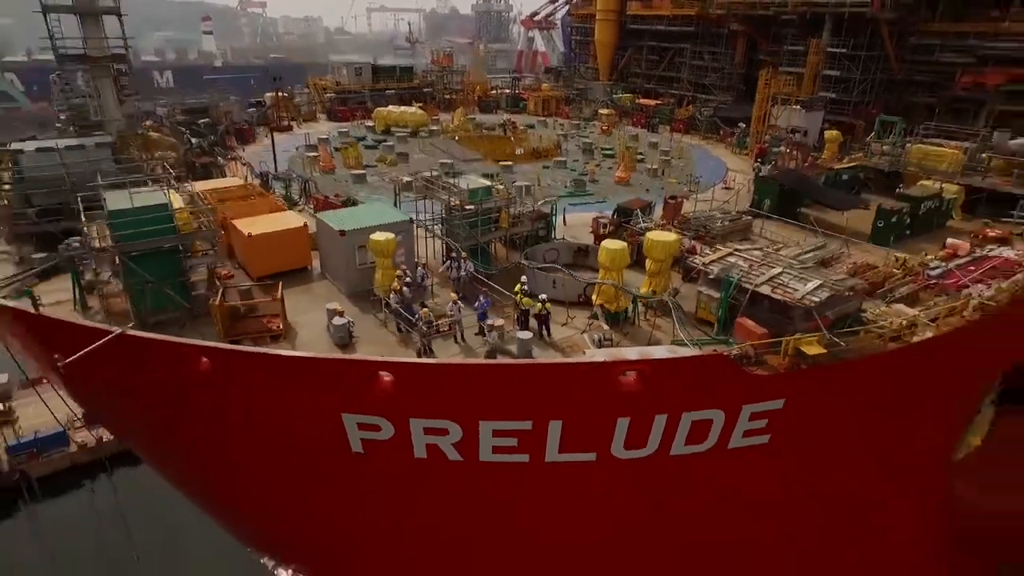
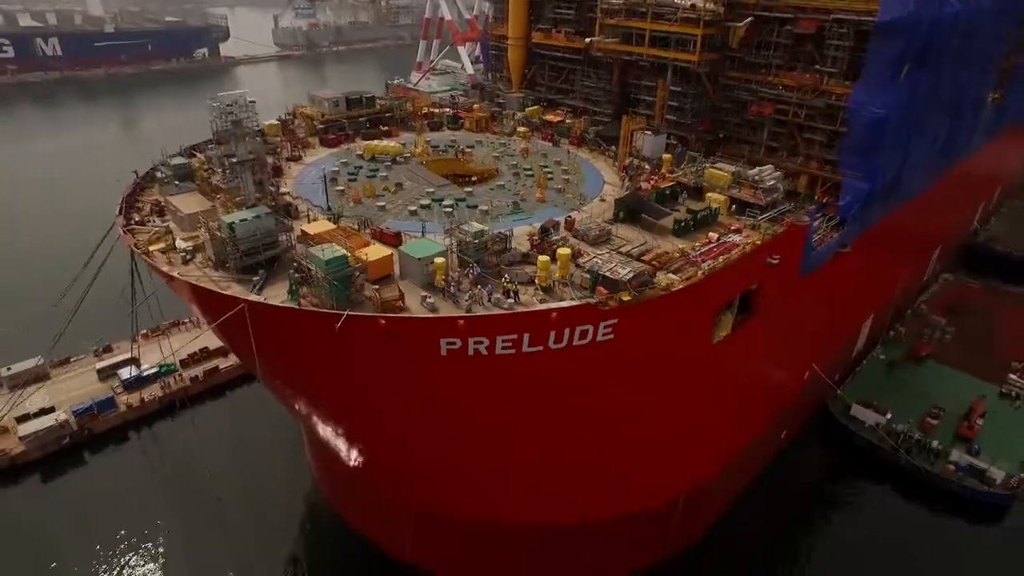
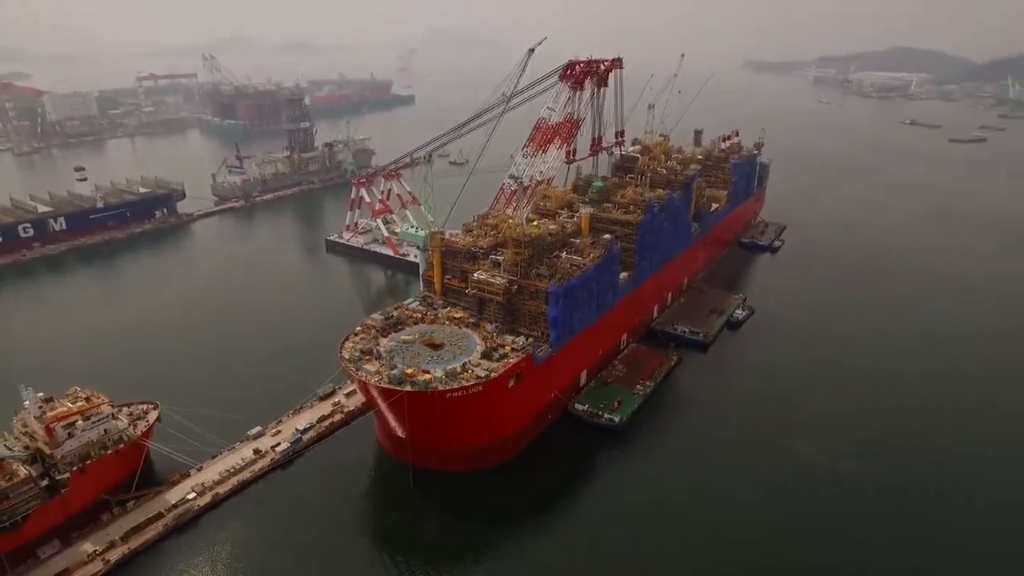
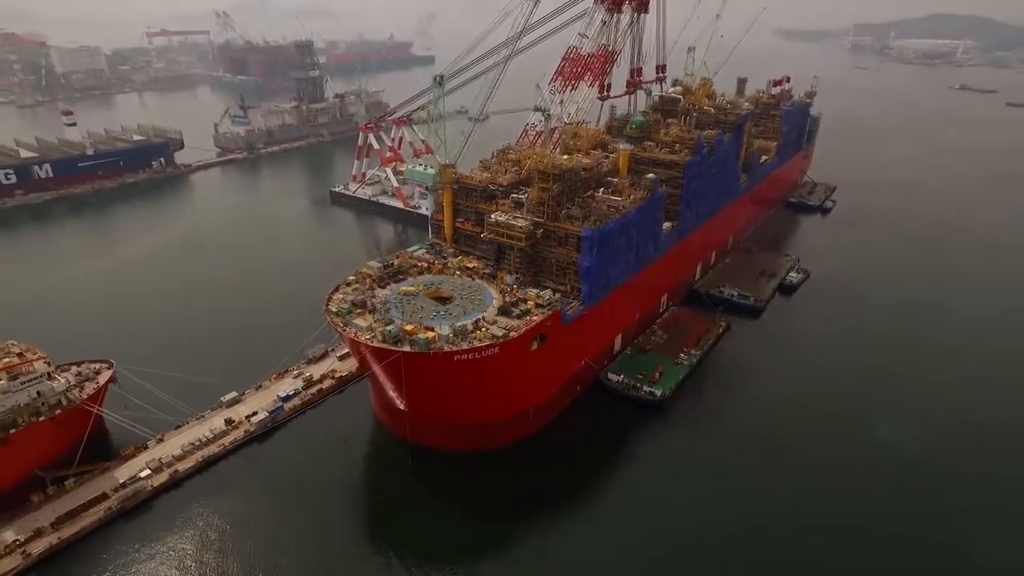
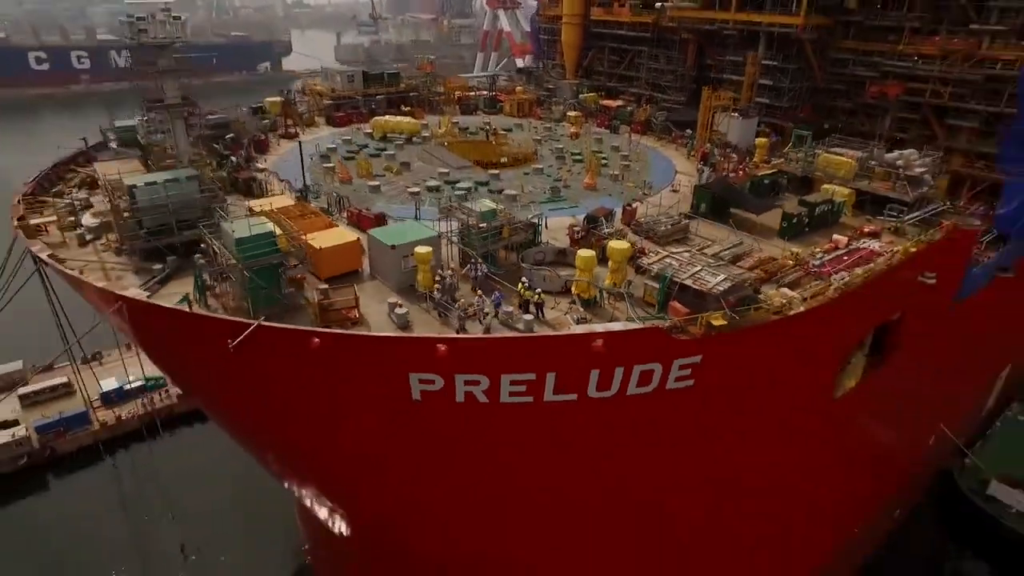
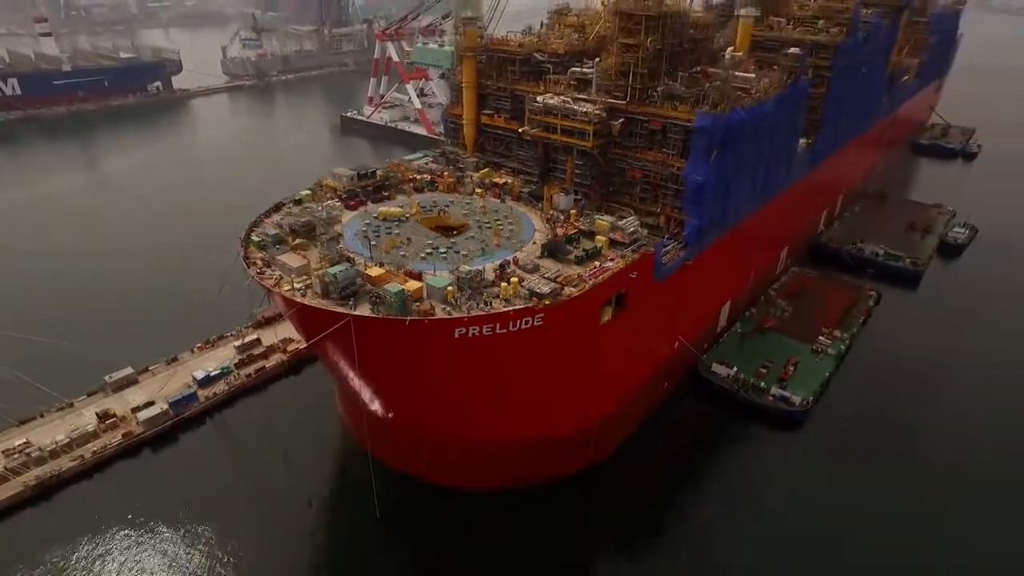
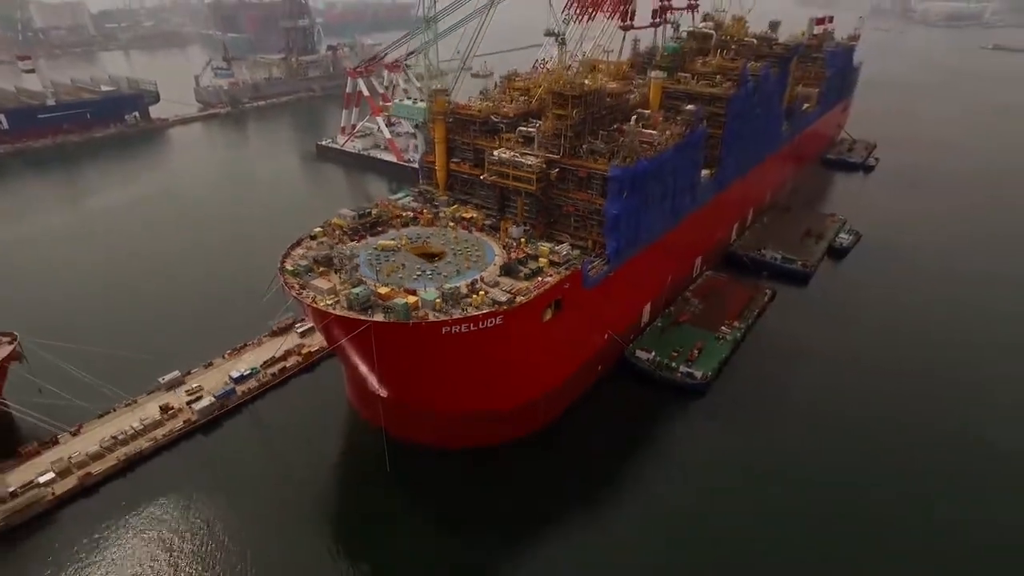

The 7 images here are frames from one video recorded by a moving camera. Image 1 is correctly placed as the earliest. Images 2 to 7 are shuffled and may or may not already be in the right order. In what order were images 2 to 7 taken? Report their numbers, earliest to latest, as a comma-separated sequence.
5, 2, 6, 7, 4, 3
